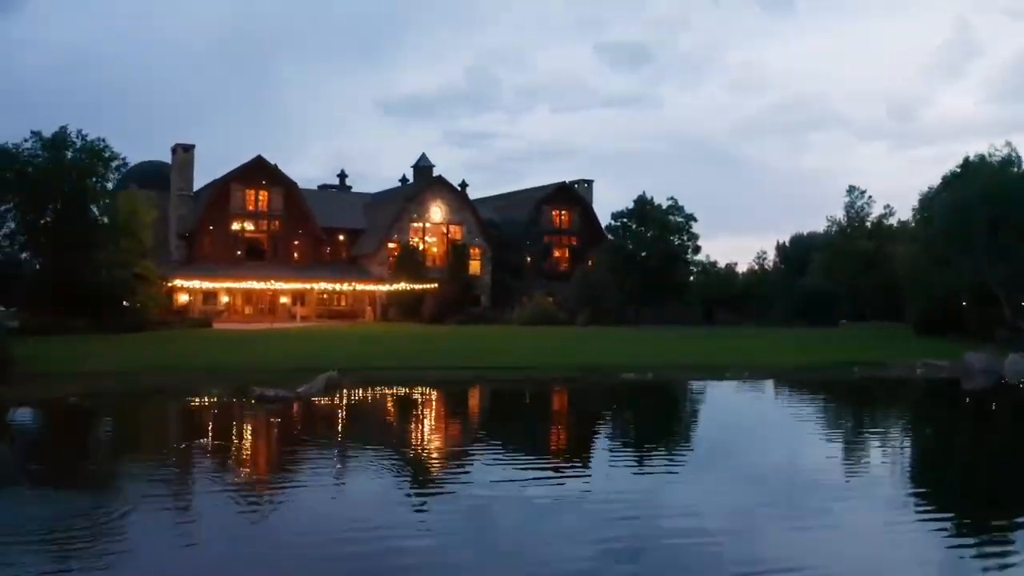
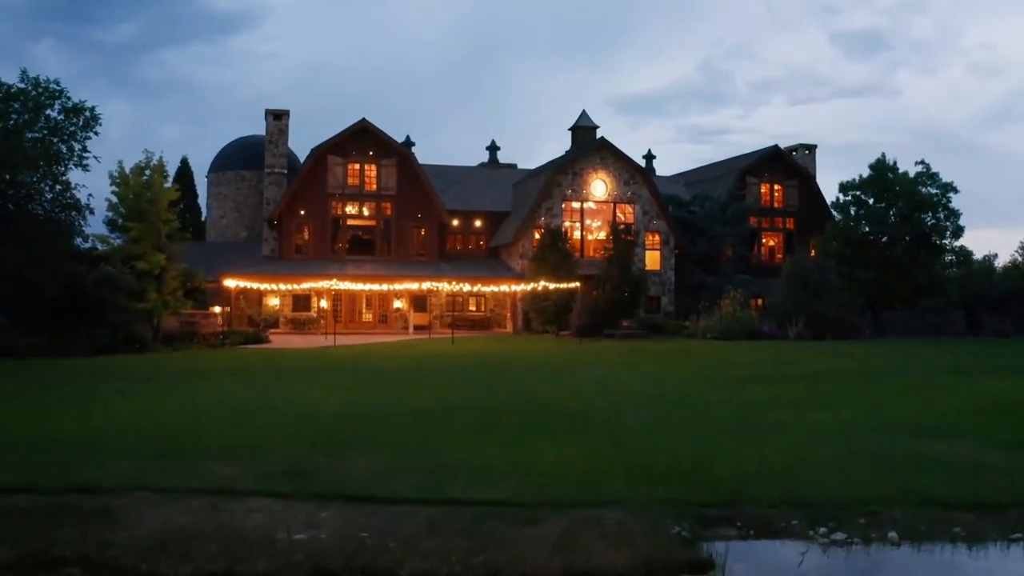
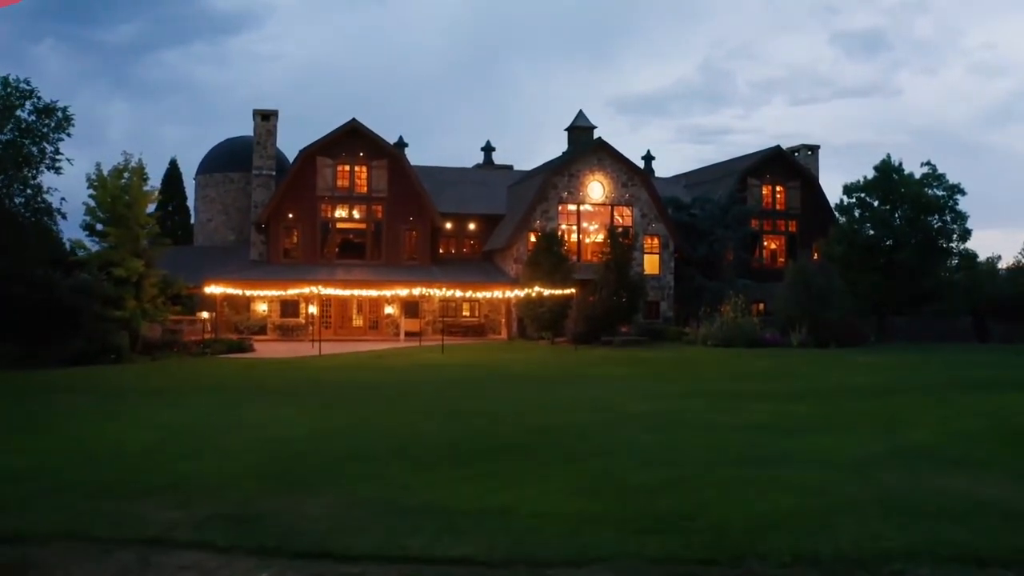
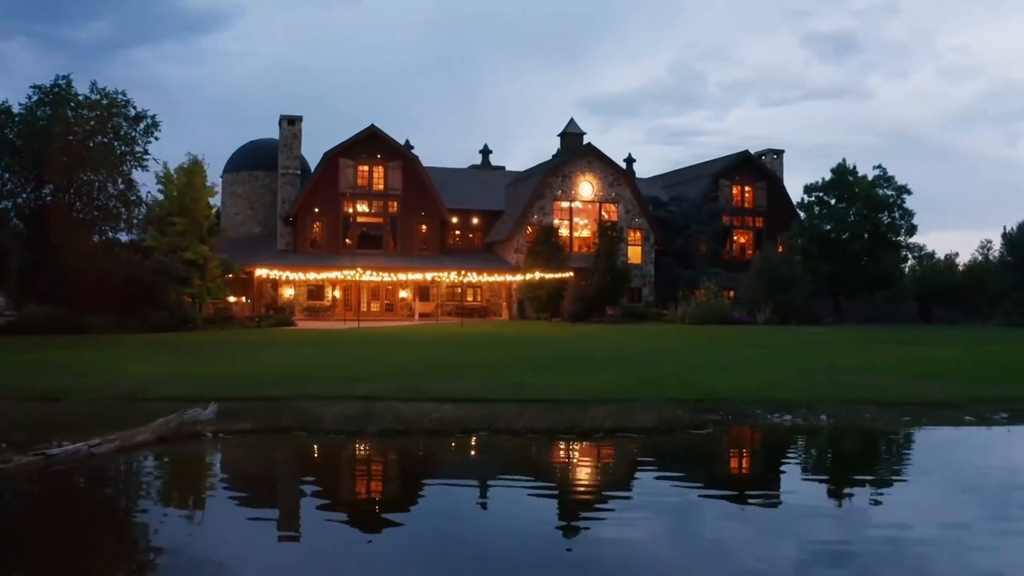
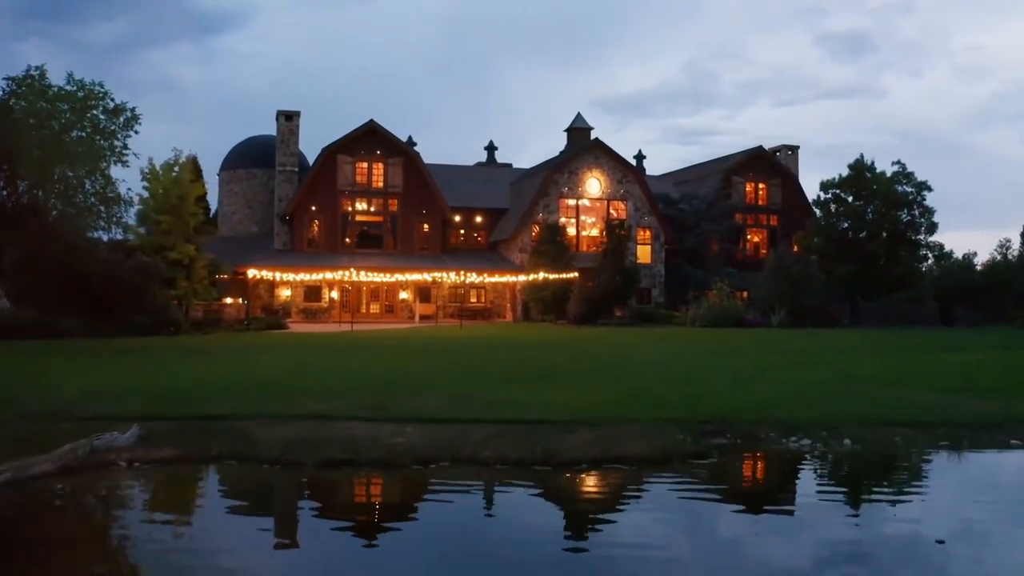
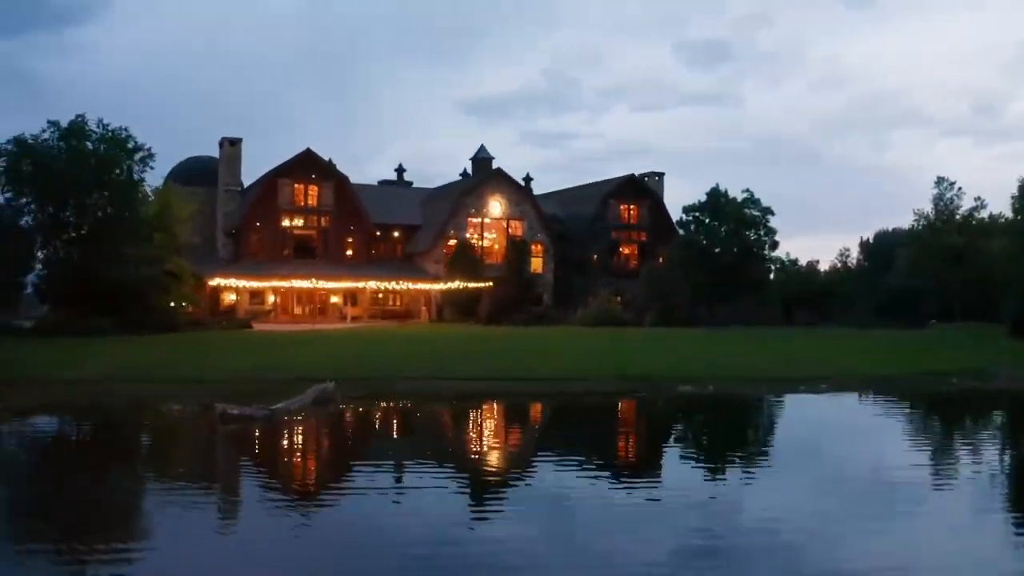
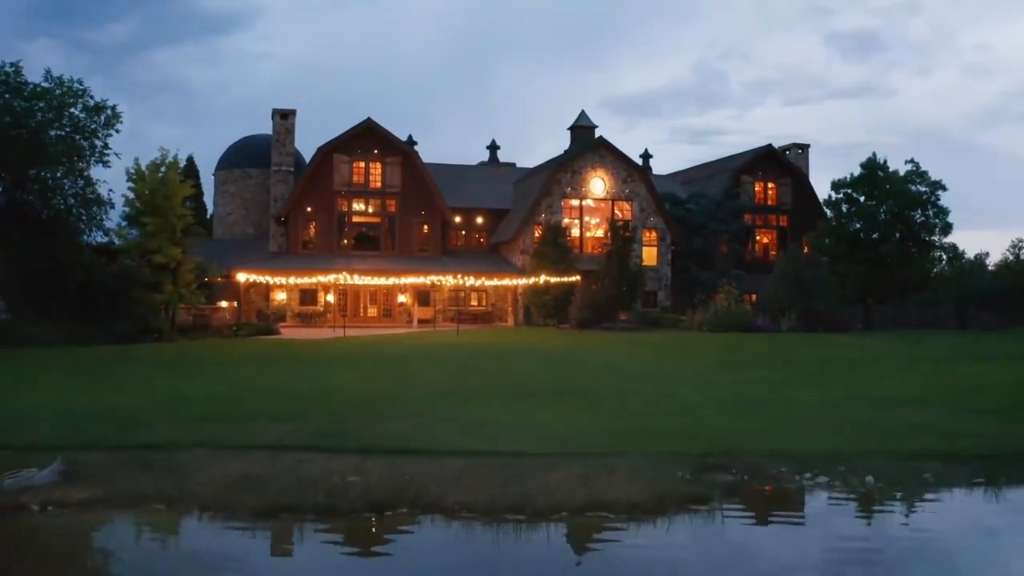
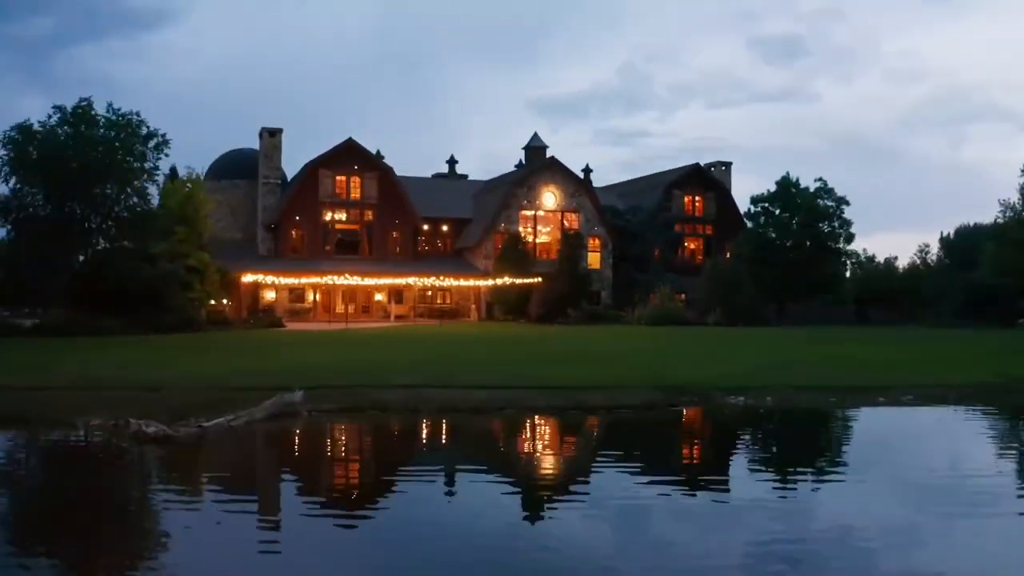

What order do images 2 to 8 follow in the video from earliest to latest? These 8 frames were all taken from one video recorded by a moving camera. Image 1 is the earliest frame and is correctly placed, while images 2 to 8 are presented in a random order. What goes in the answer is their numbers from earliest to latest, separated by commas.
6, 8, 4, 5, 7, 2, 3
